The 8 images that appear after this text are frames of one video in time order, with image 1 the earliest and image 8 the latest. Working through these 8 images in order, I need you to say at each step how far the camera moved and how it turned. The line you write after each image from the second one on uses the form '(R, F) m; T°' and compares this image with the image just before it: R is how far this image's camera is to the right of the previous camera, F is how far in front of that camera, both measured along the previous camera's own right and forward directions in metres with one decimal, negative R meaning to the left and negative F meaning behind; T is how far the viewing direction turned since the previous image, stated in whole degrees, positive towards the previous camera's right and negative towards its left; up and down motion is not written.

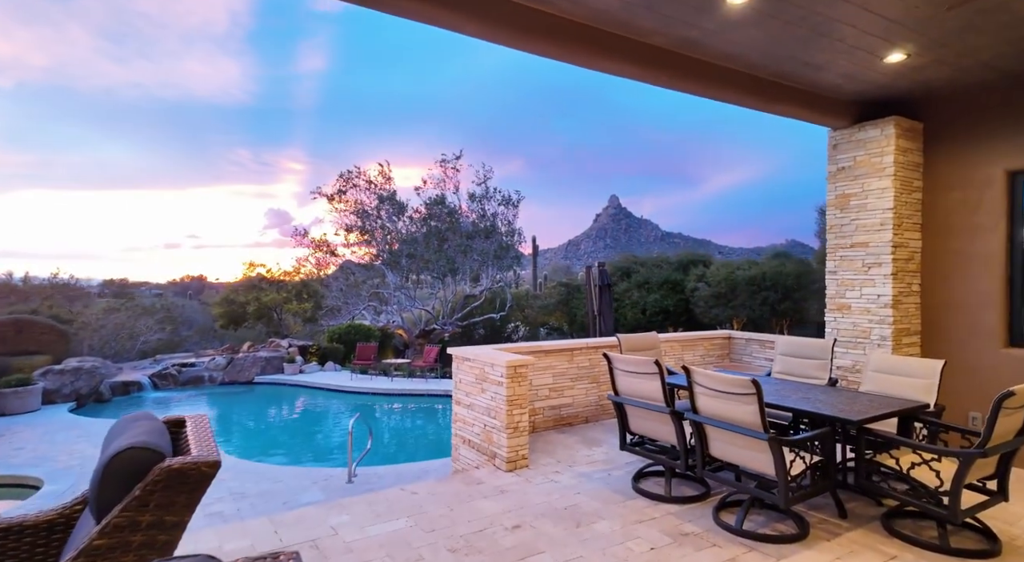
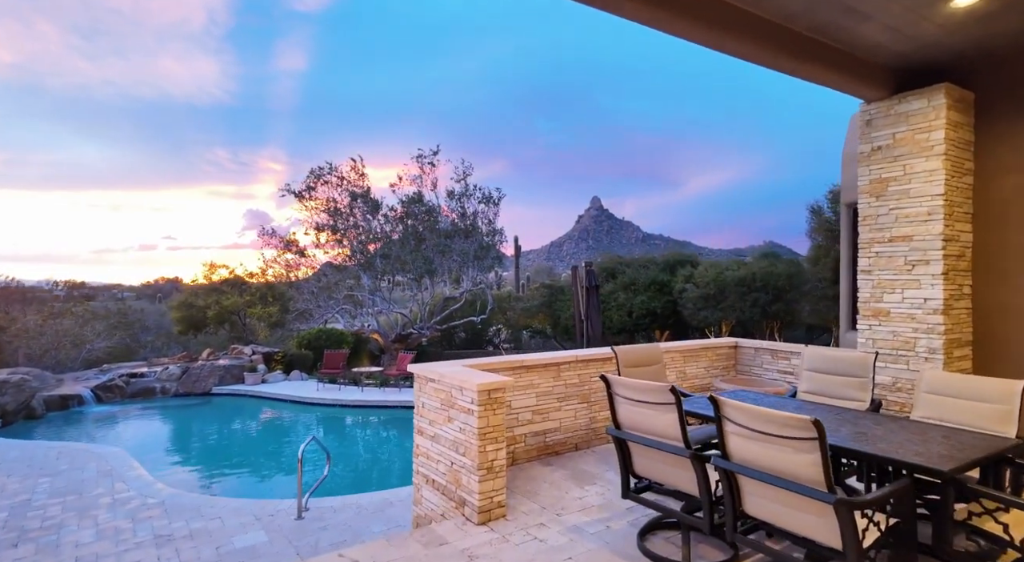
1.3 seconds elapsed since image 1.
(+0.1, +0.9) m; +2°
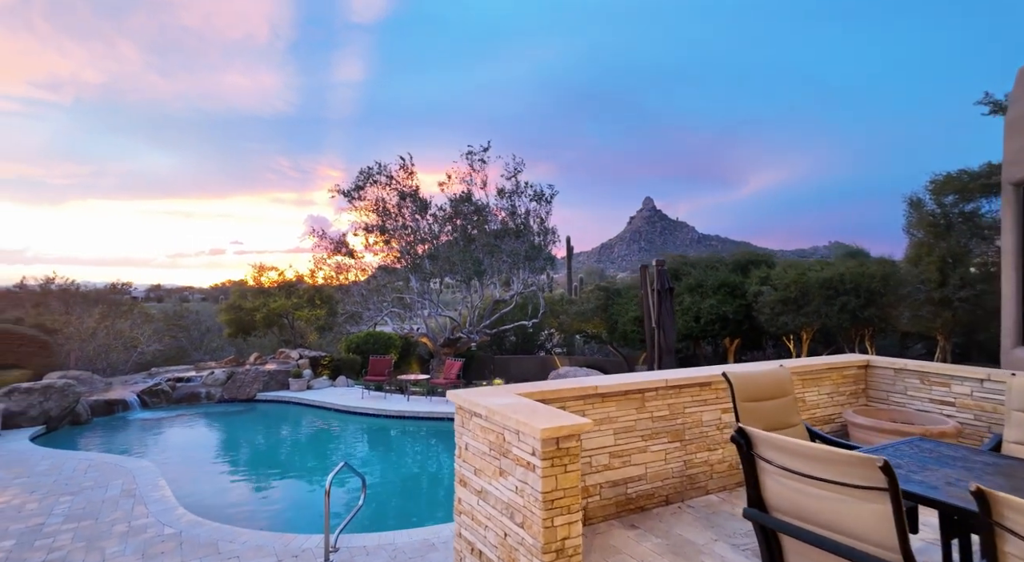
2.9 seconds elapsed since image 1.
(-0.1, +1.1) m; -5°
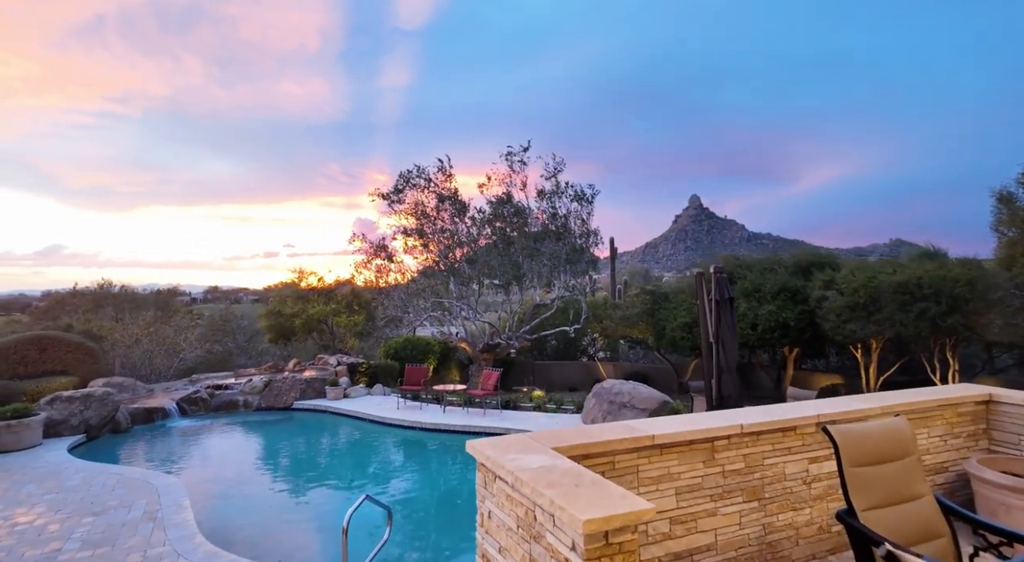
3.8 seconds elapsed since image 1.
(0.0, +0.6) m; -5°
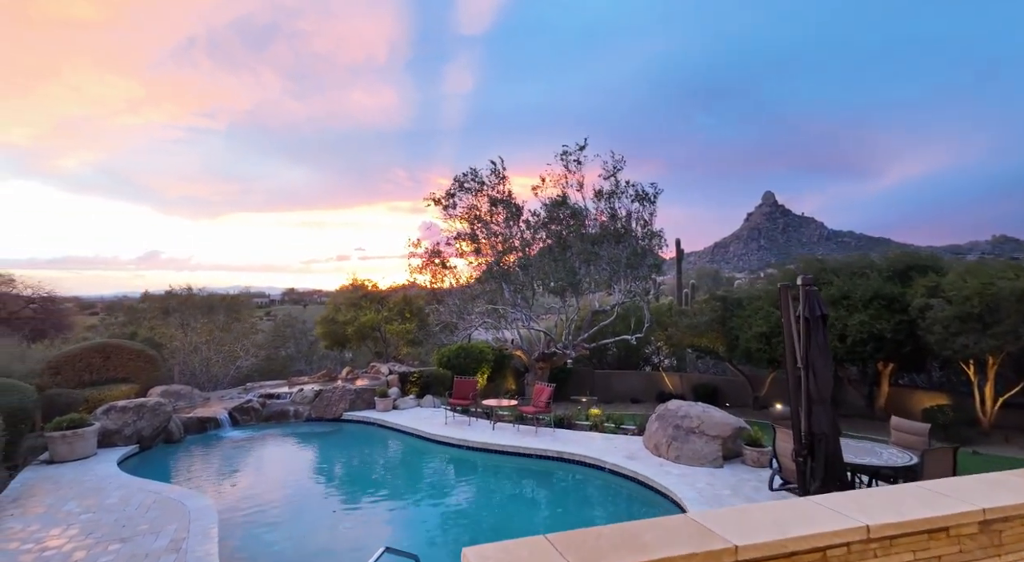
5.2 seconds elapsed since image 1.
(+0.2, +0.8) m; -7°
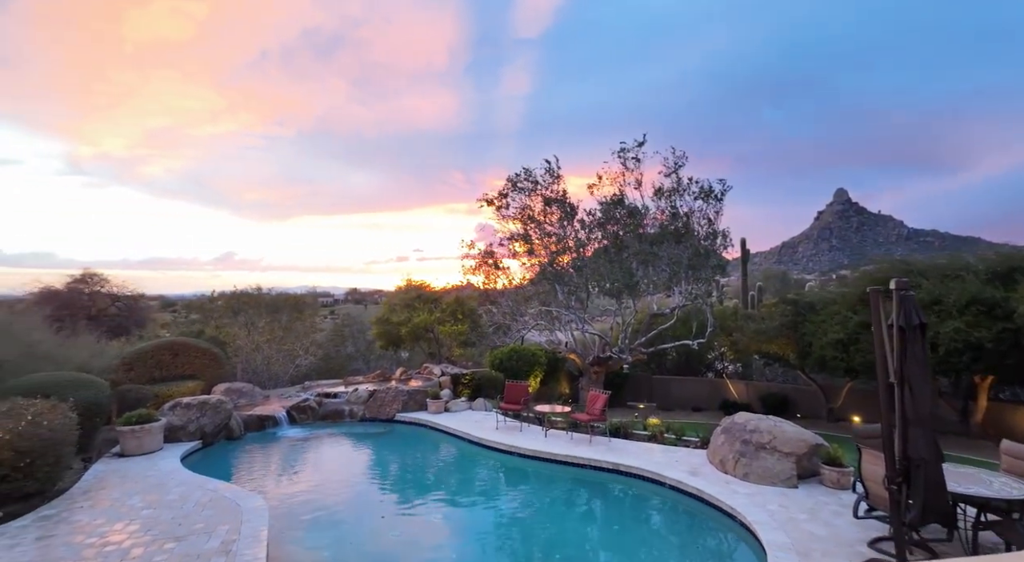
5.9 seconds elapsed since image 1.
(0.0, +0.4) m; -6°
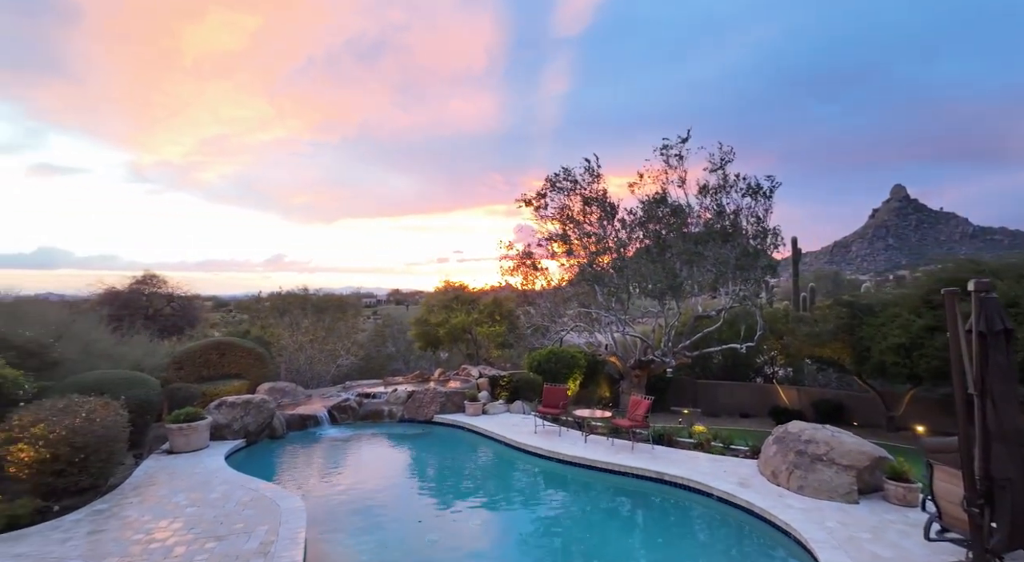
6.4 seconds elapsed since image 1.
(0.0, +0.2) m; -4°
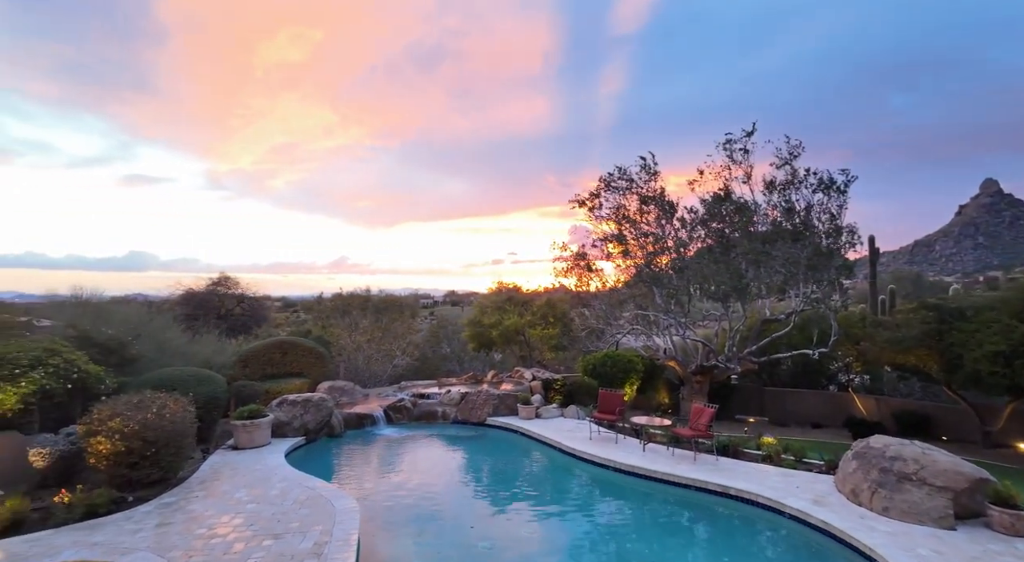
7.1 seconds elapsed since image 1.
(0.0, +0.2) m; -6°
